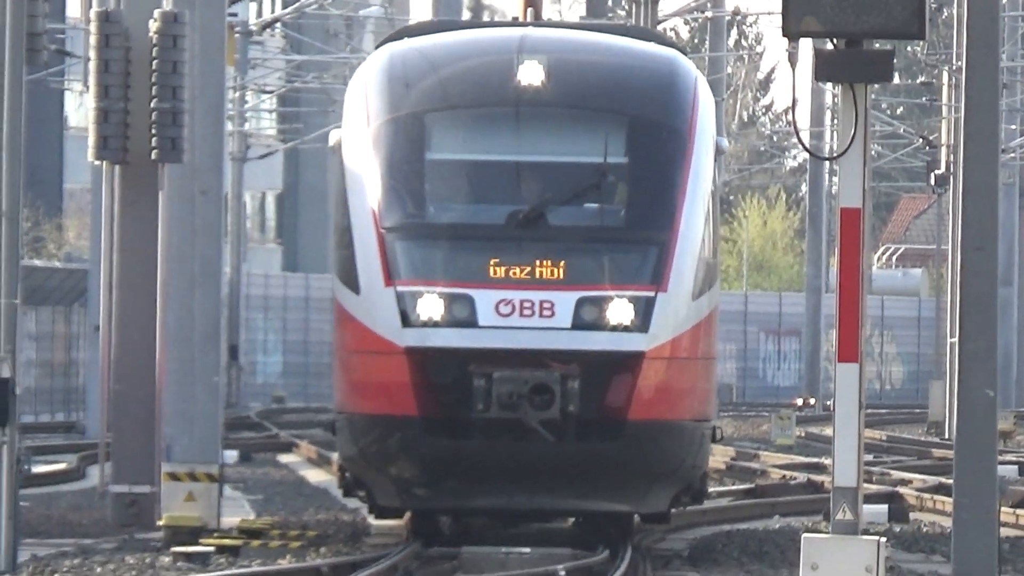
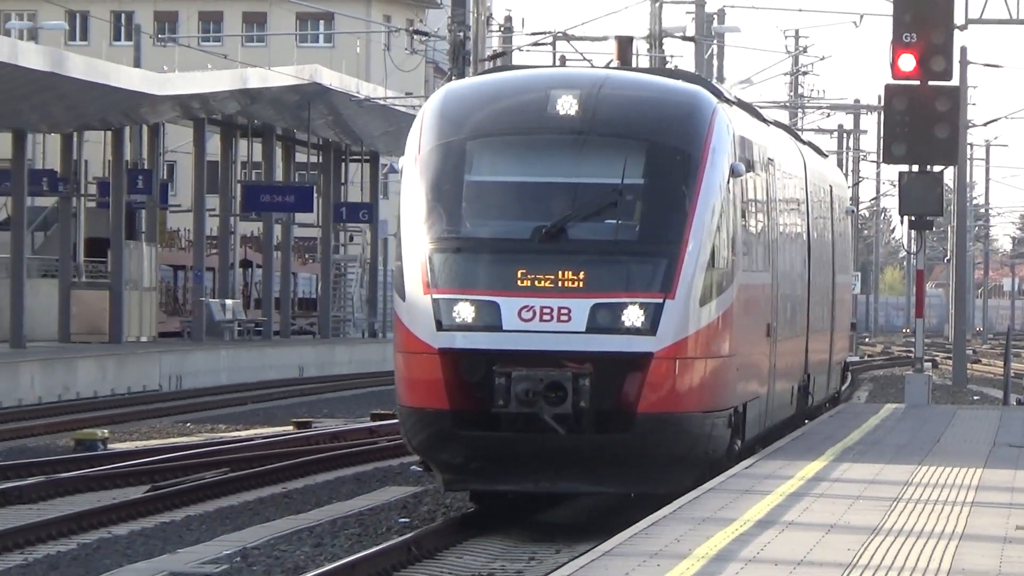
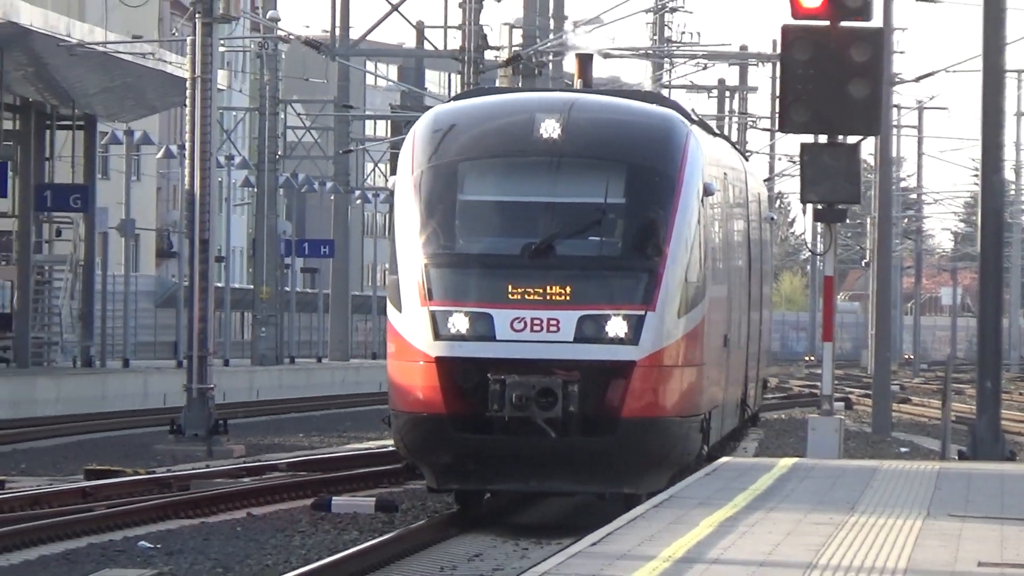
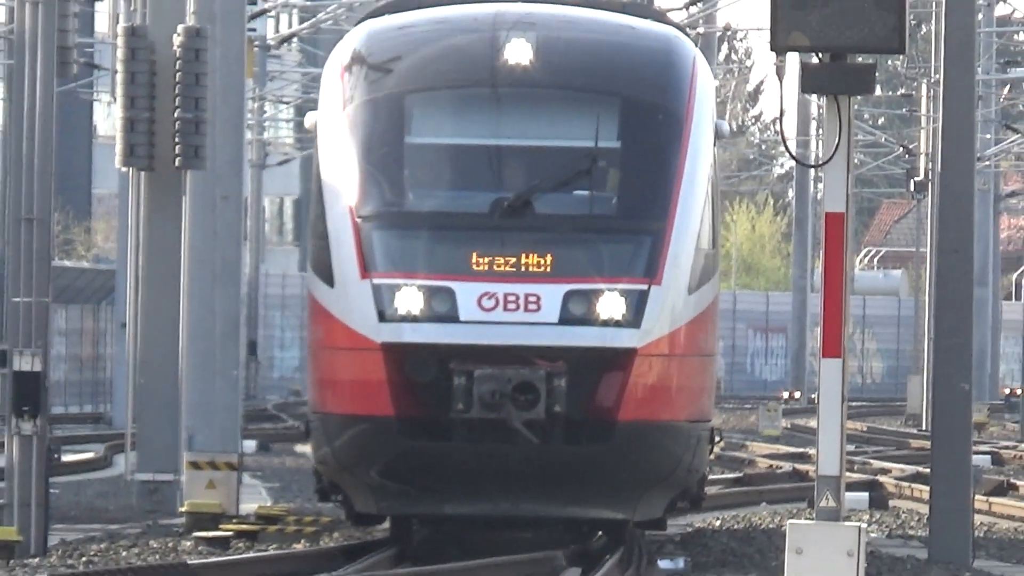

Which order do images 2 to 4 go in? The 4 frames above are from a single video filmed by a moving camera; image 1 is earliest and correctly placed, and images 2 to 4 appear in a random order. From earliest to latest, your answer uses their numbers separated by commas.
4, 3, 2
